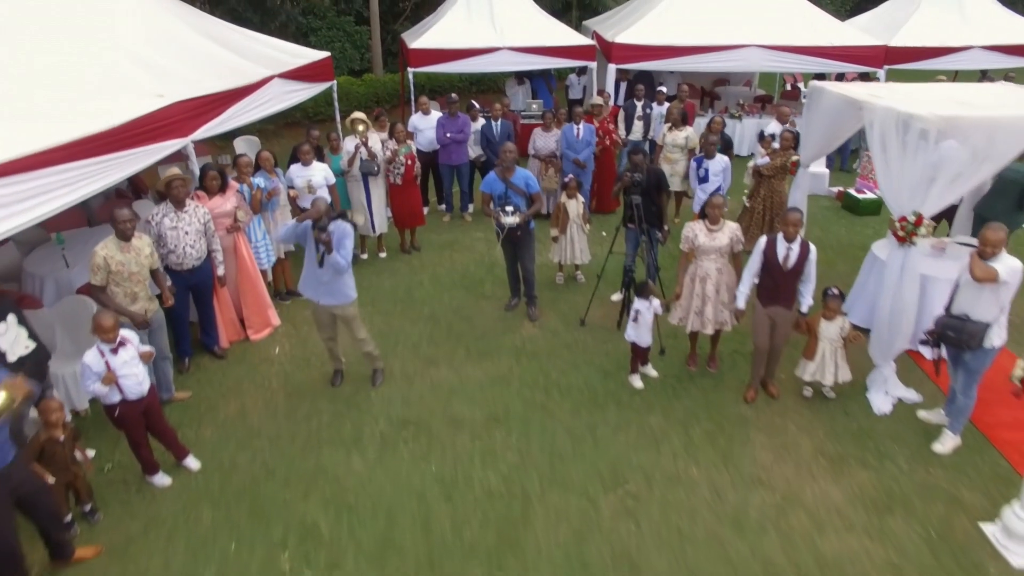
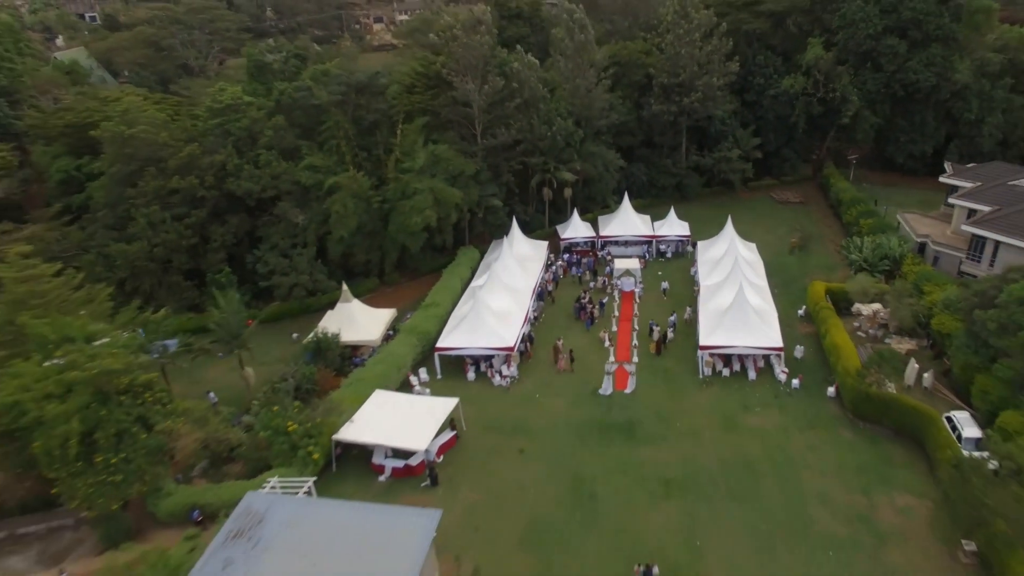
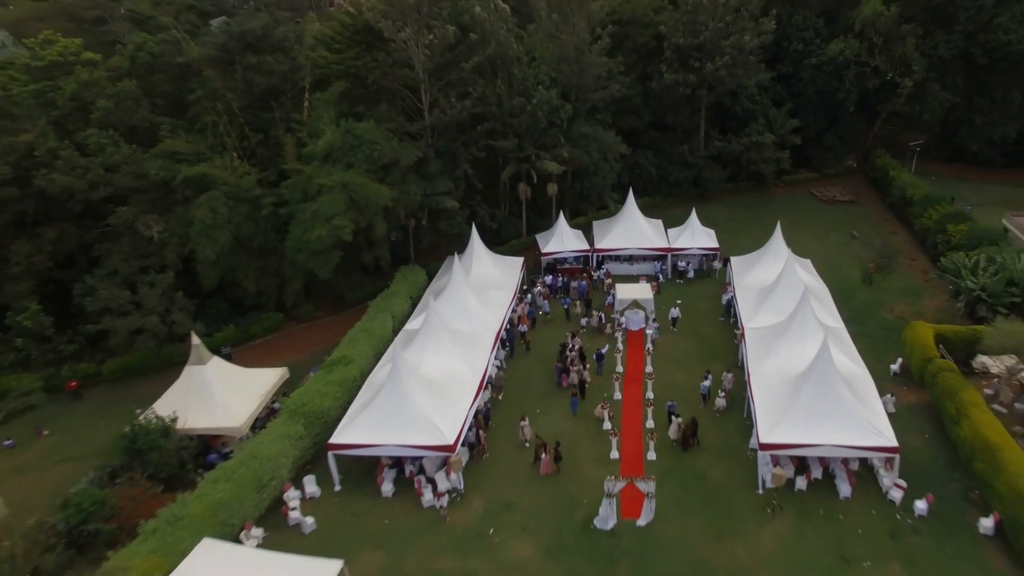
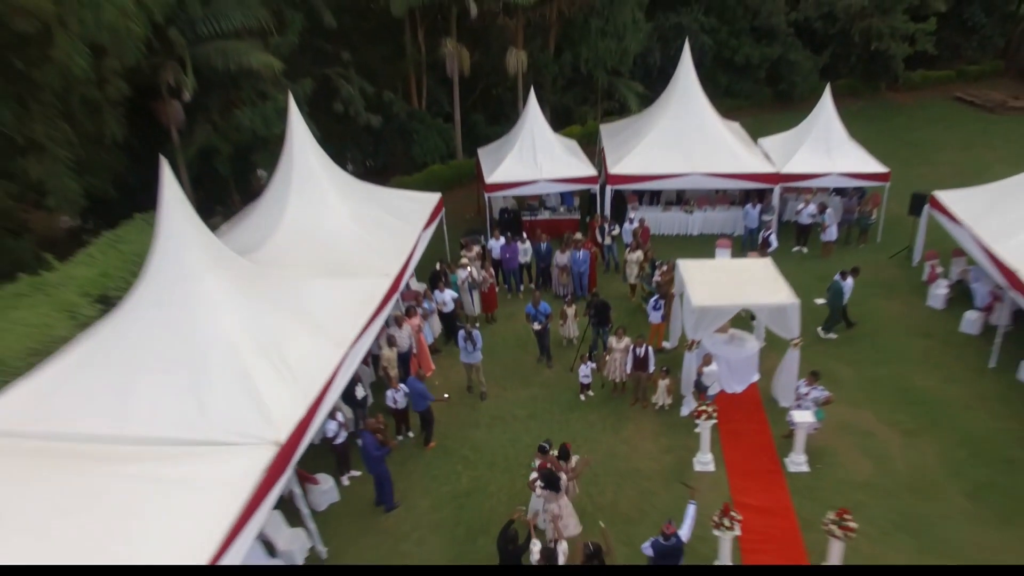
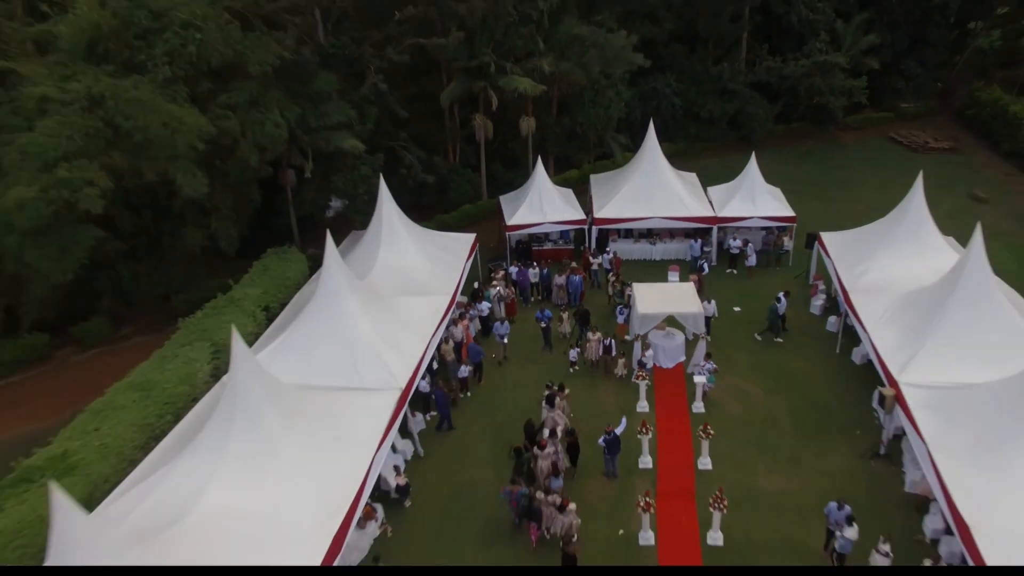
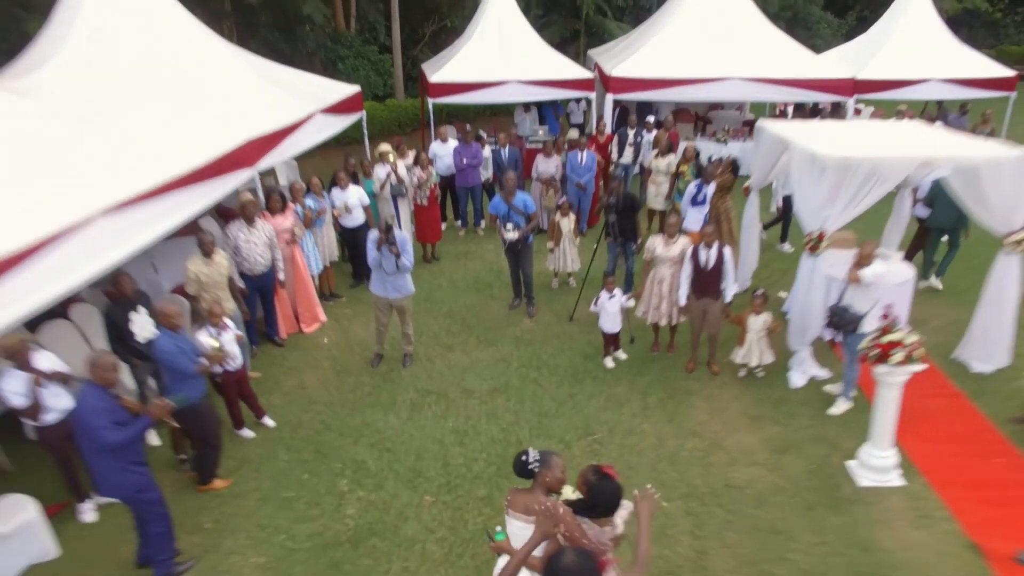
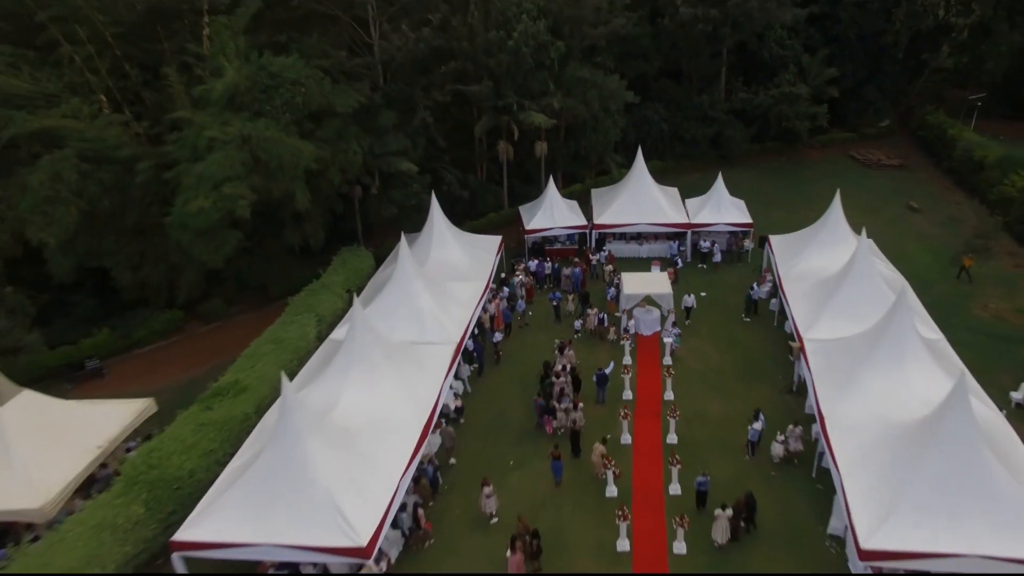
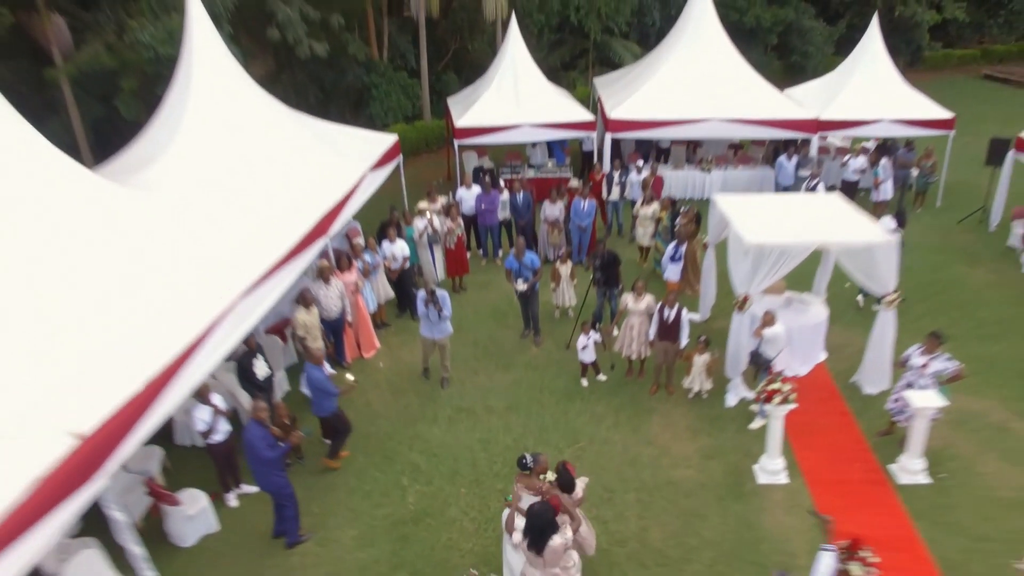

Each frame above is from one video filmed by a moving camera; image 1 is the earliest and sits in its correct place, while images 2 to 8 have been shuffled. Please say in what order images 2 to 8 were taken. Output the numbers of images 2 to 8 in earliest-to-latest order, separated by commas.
6, 8, 4, 5, 7, 3, 2
